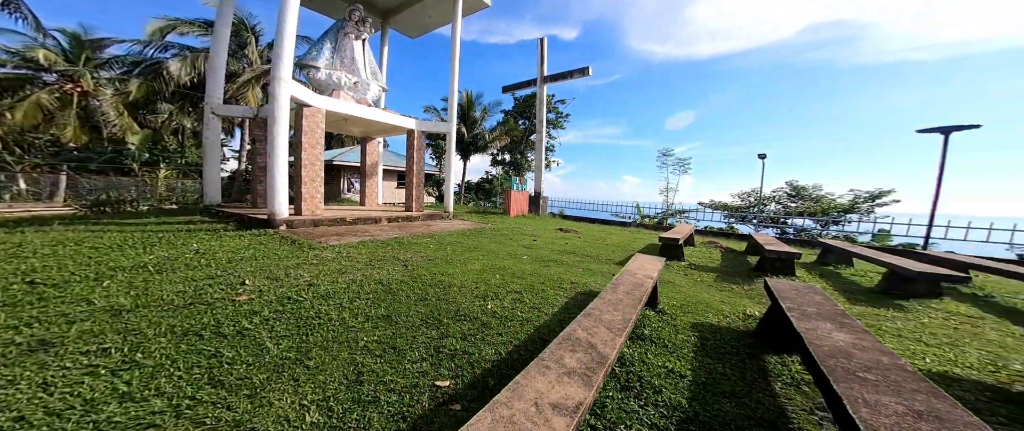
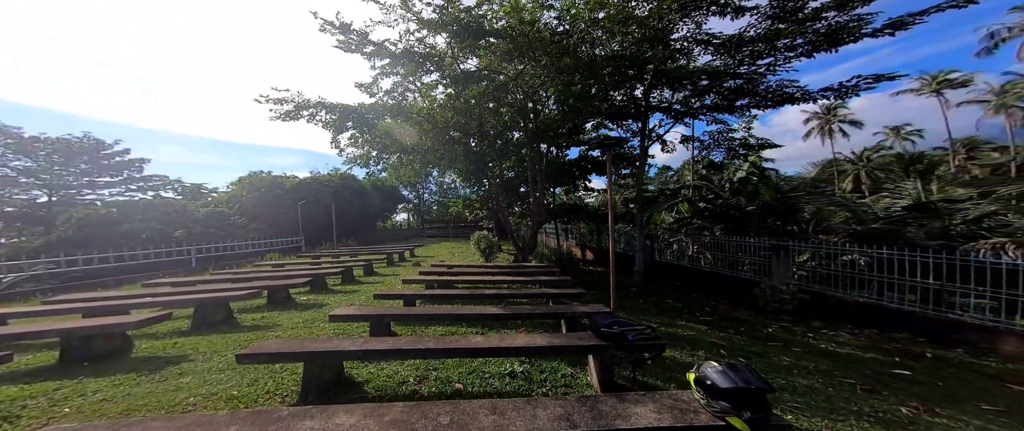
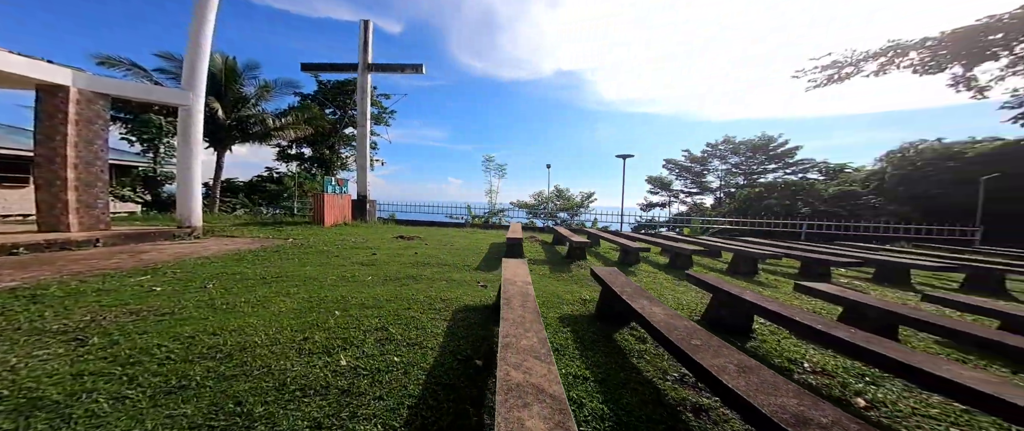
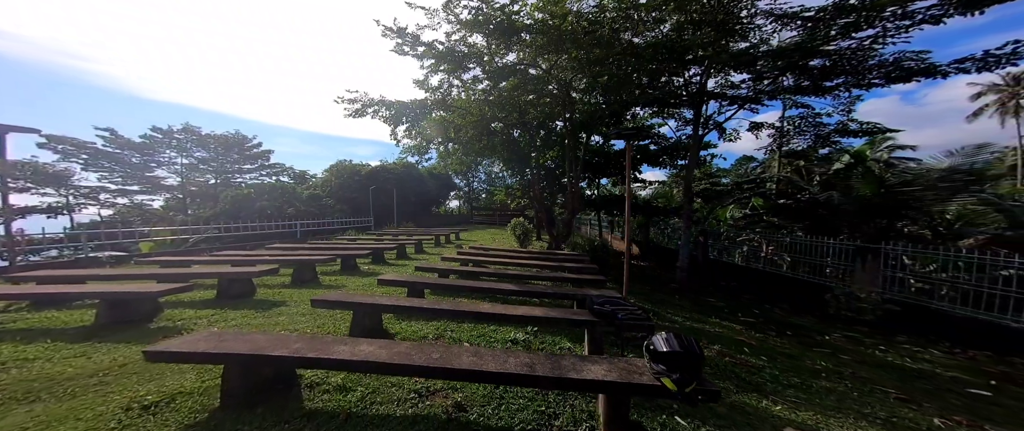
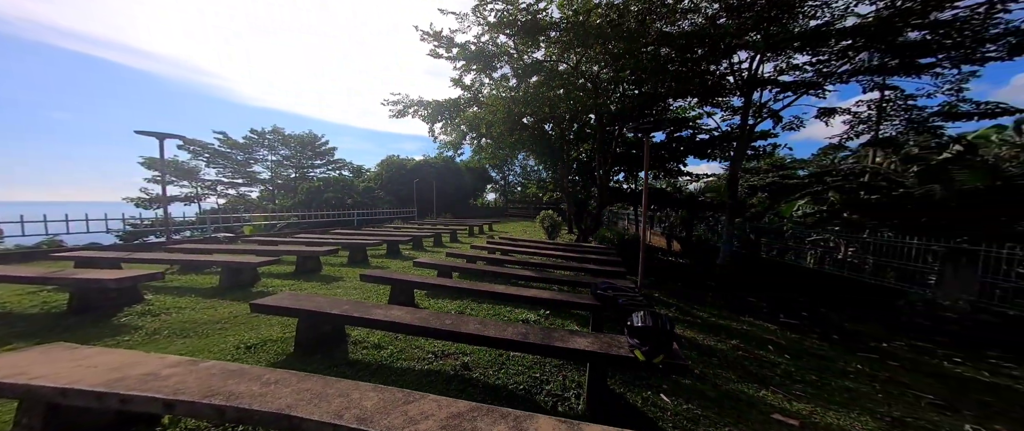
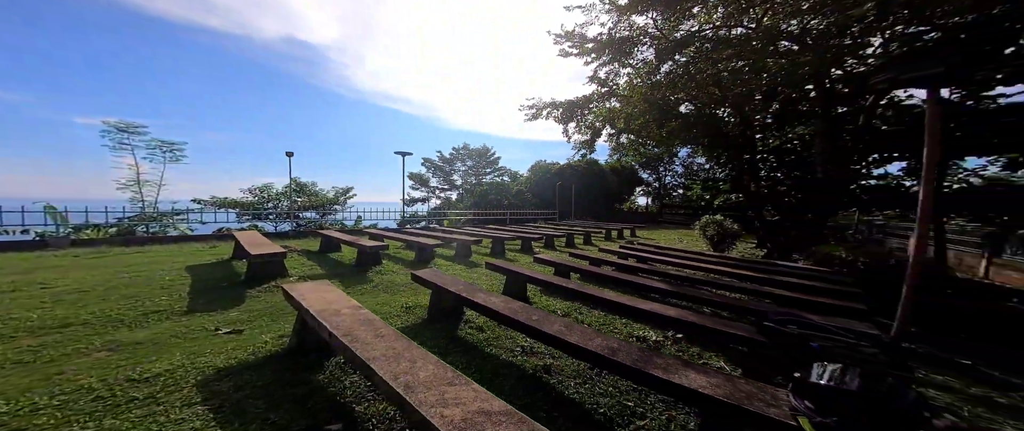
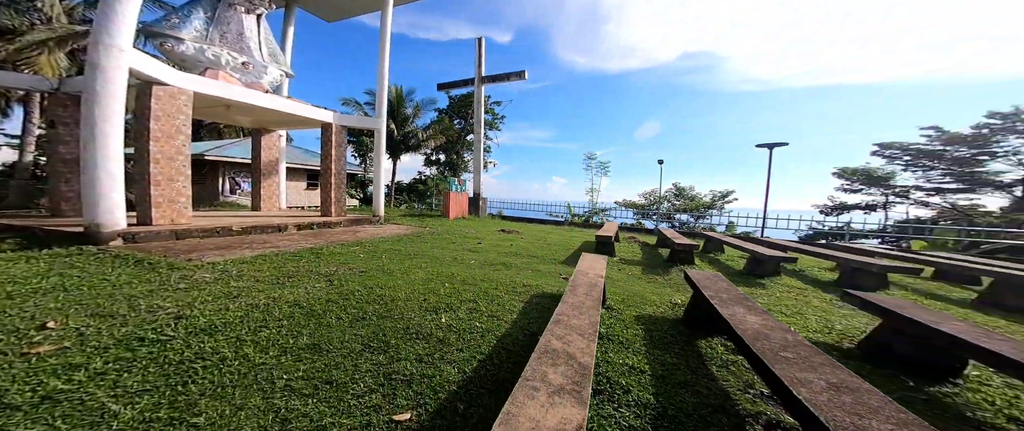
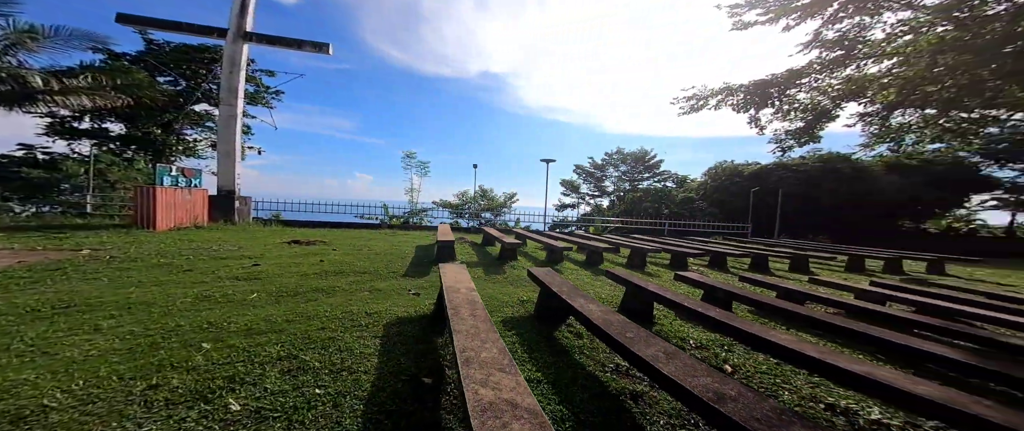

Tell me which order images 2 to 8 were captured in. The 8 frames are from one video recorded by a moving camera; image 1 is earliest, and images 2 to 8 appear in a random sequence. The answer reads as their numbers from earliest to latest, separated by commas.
7, 3, 8, 6, 5, 4, 2
